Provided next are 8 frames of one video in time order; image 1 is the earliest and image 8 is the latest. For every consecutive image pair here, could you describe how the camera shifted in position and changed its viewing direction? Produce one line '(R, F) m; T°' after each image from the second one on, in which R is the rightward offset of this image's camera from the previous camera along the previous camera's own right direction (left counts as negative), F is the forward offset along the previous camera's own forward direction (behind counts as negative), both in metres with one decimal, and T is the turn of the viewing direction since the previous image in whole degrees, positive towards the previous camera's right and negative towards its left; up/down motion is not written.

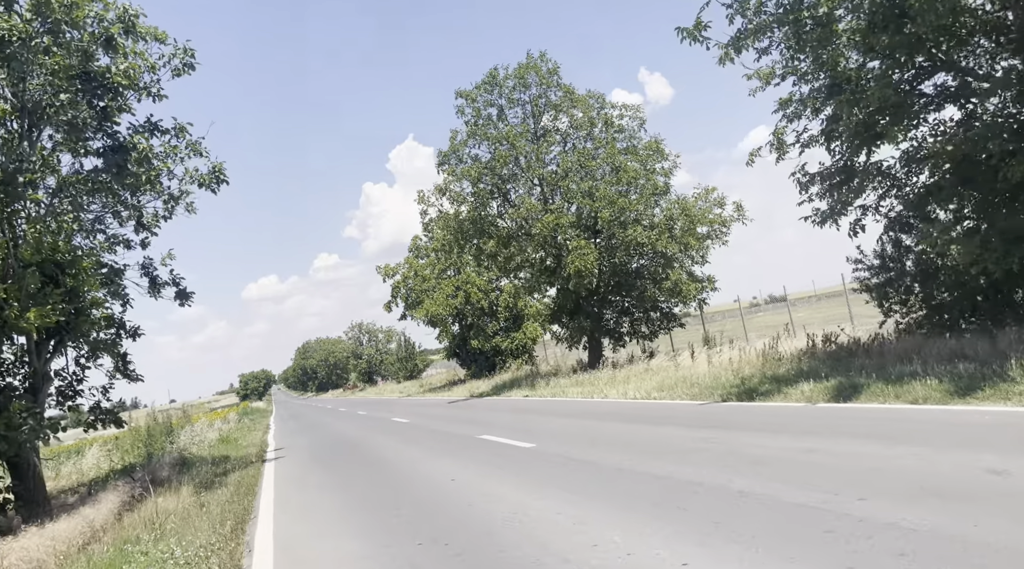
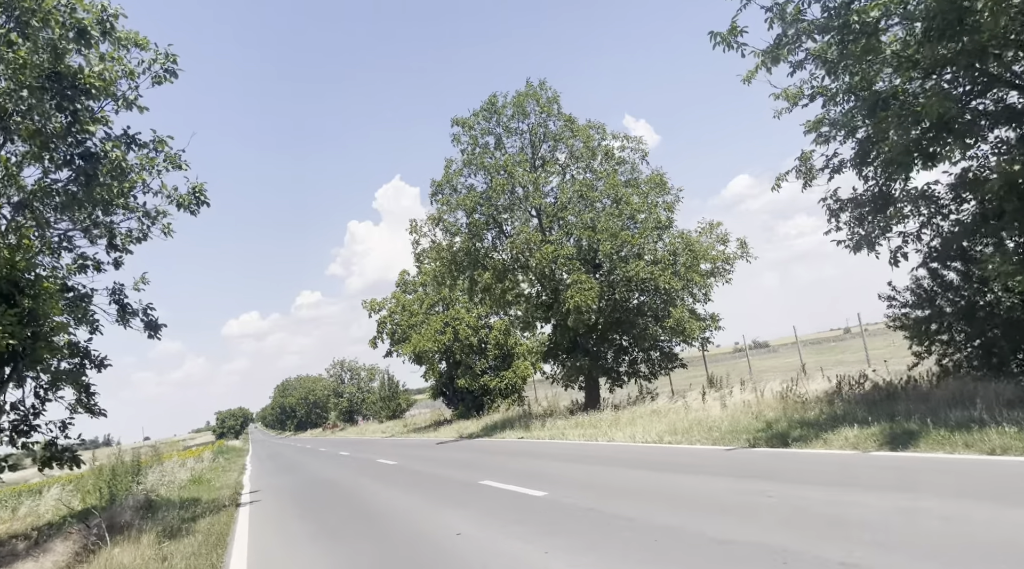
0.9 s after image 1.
(-0.4, +1.2) m; +1°
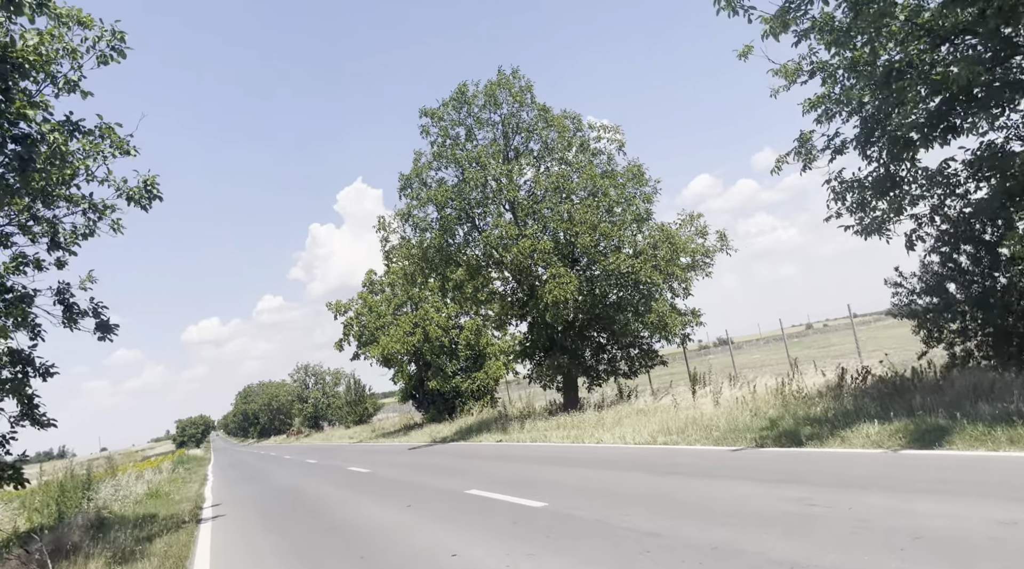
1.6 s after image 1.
(-0.3, +1.0) m; +3°
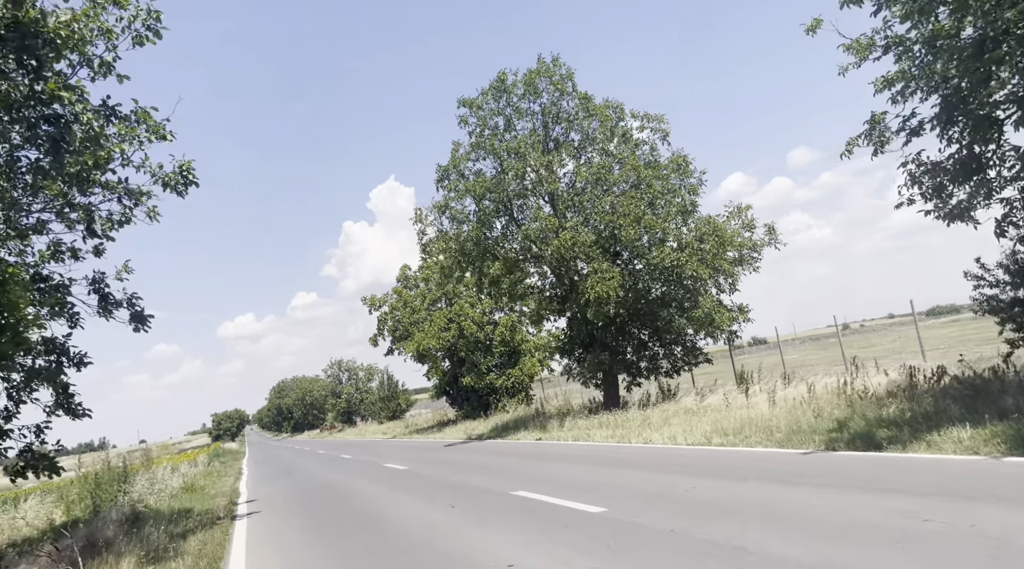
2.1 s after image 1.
(-0.3, +0.6) m; -2°
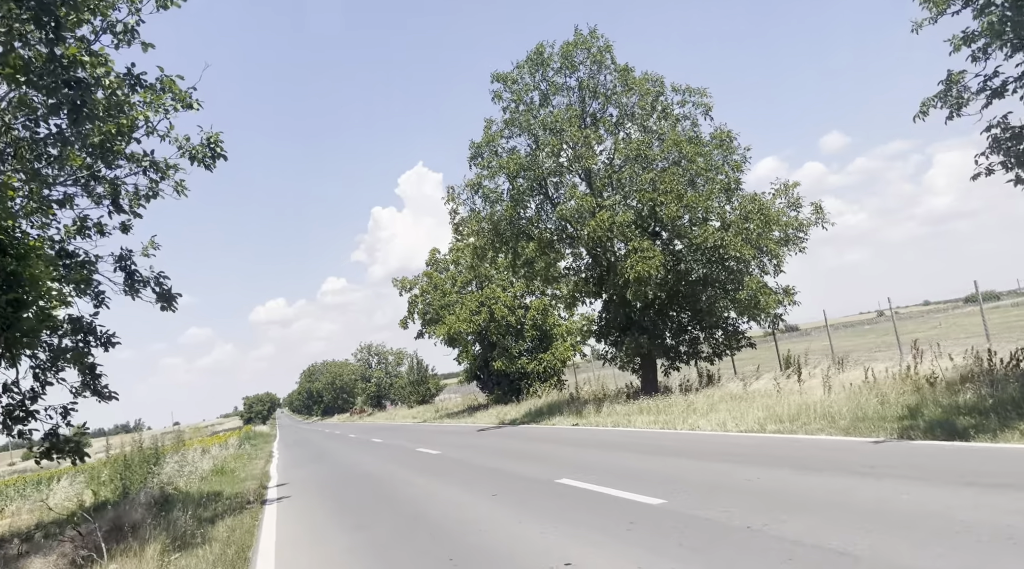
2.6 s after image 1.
(-0.2, +0.7) m; -2°
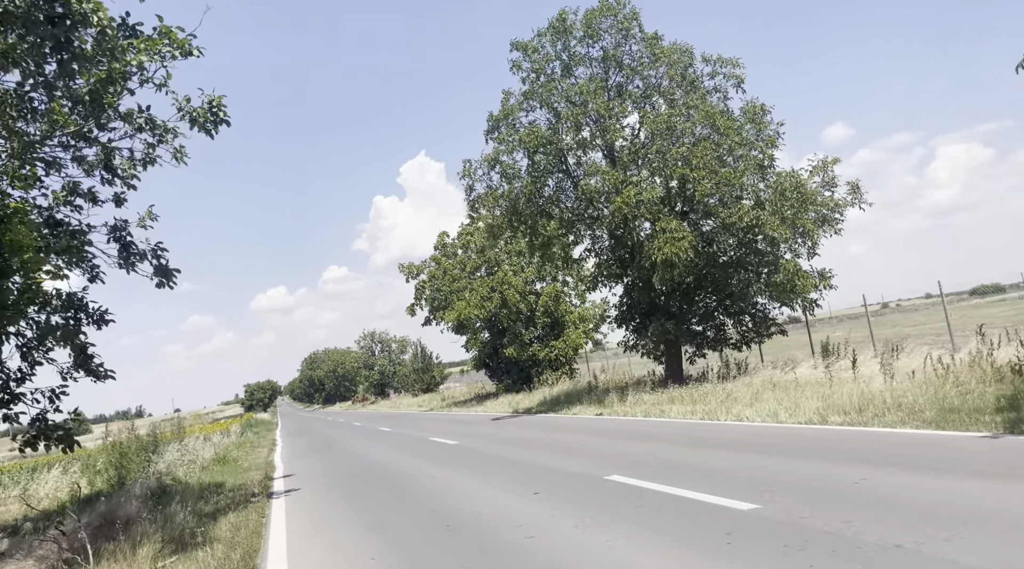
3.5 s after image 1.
(-0.5, +1.2) m; 0°
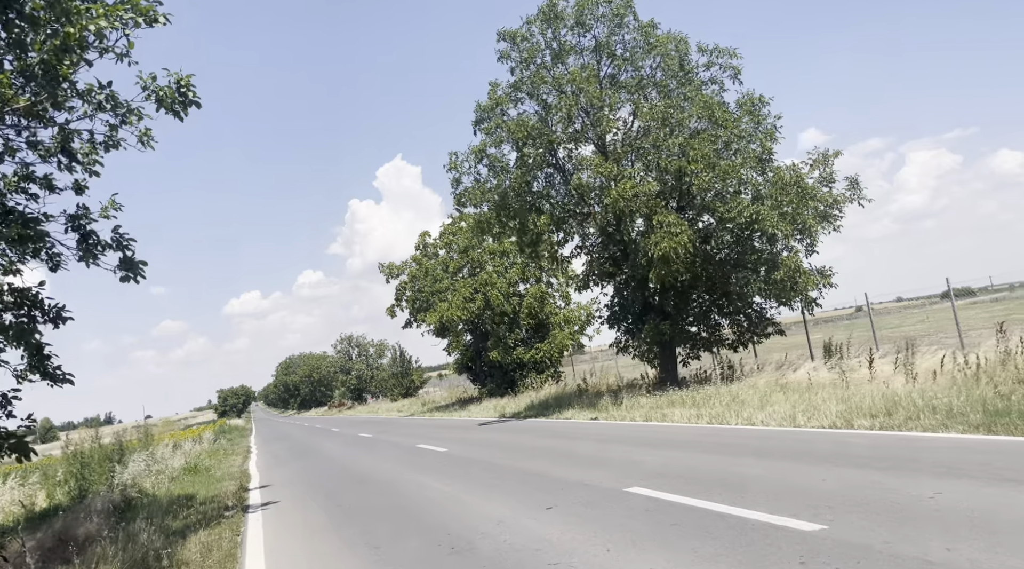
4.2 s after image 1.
(-0.3, +1.0) m; +2°
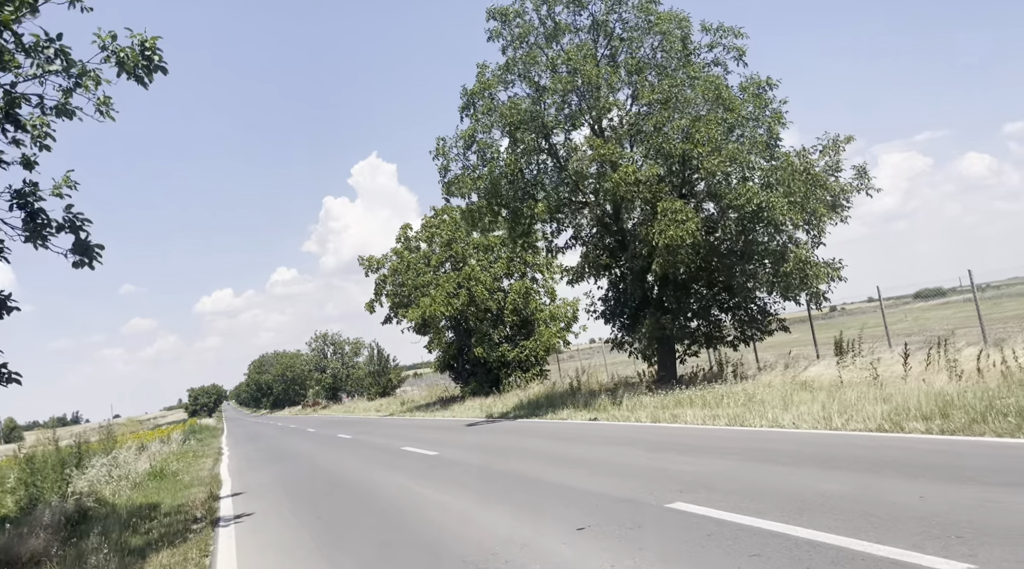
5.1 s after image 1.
(-0.4, +1.2) m; +2°
